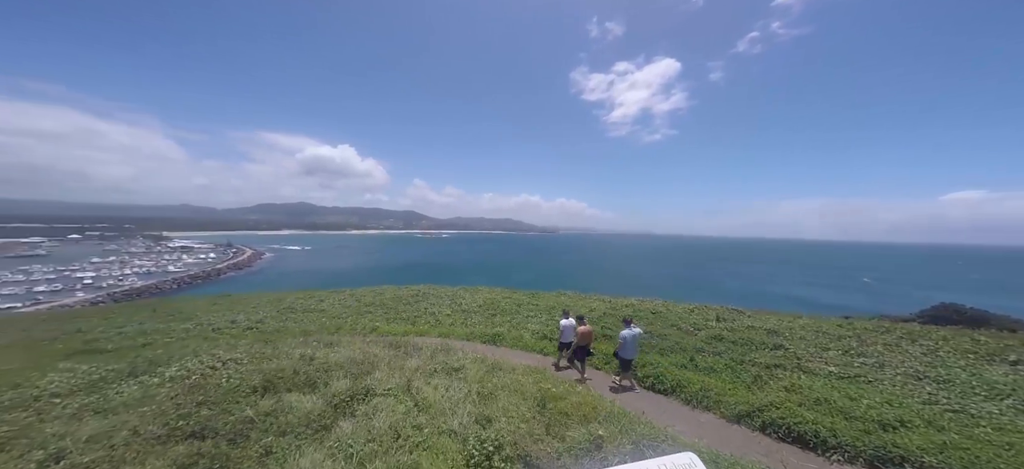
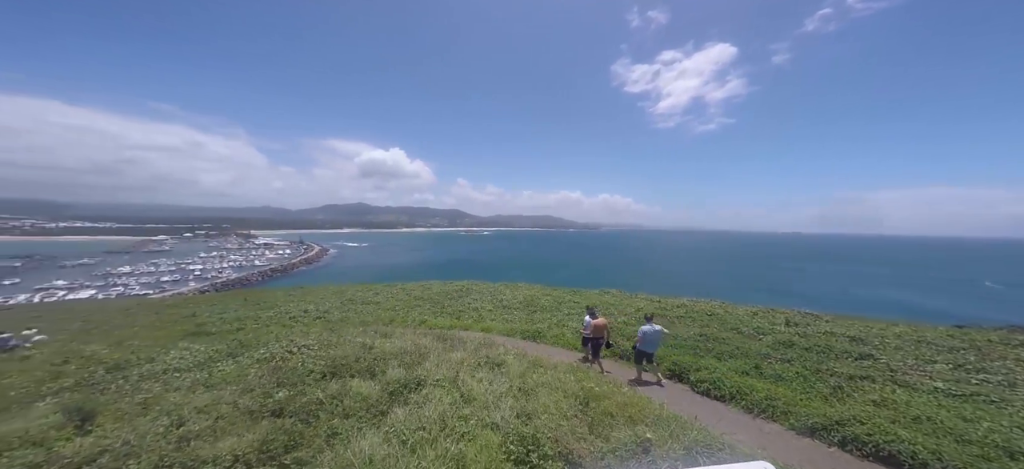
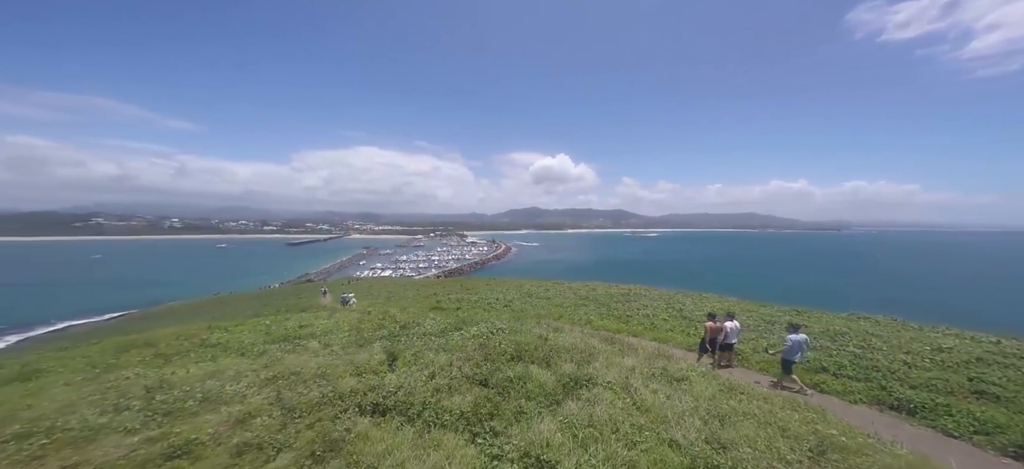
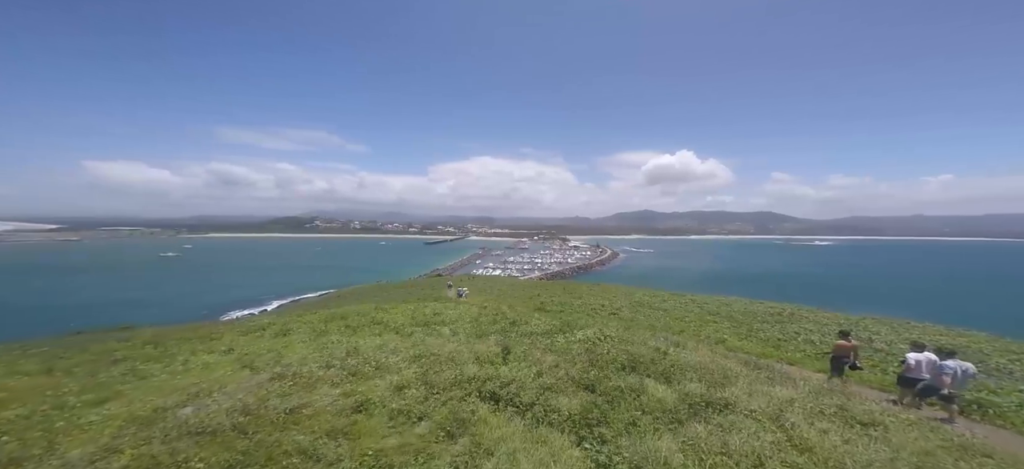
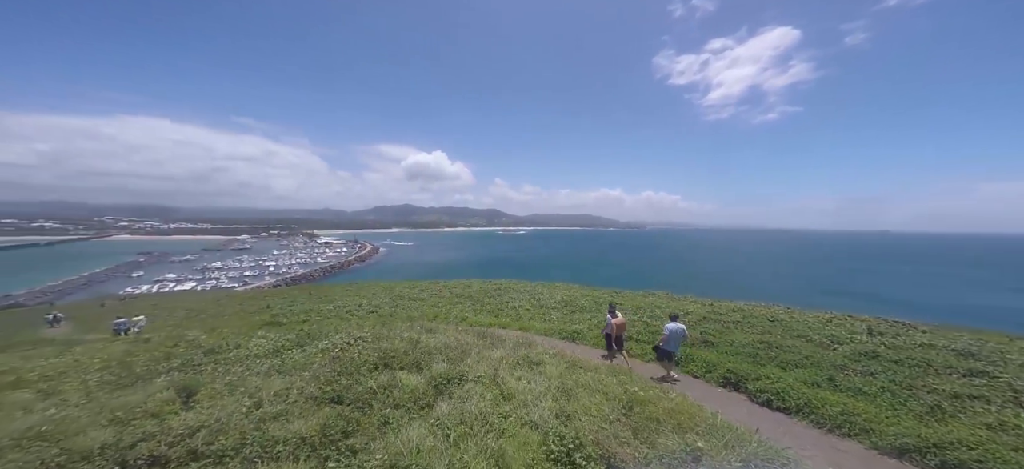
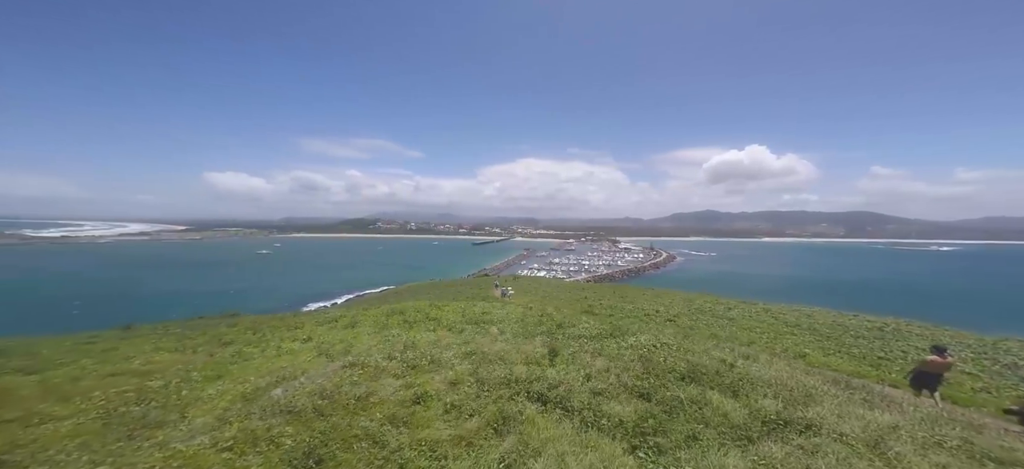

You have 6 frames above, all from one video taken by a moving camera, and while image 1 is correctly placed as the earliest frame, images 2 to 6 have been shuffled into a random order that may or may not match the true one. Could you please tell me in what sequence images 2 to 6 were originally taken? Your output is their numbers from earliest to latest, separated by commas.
2, 5, 3, 4, 6
